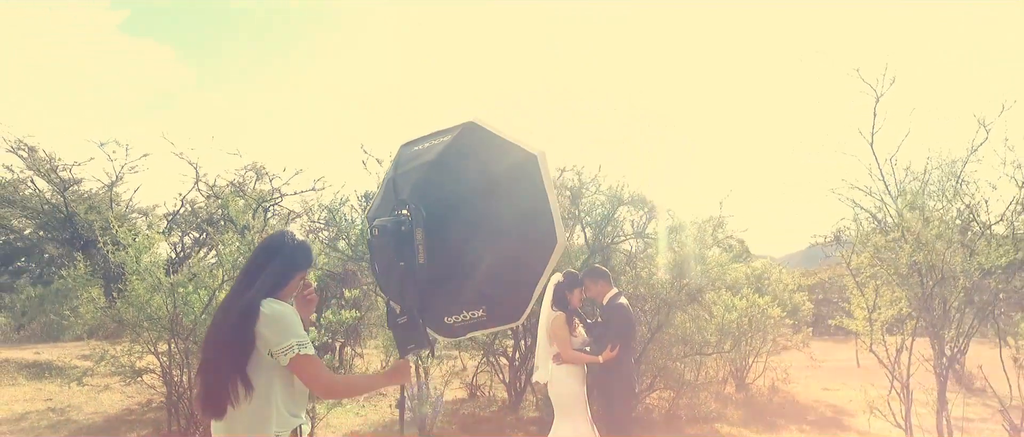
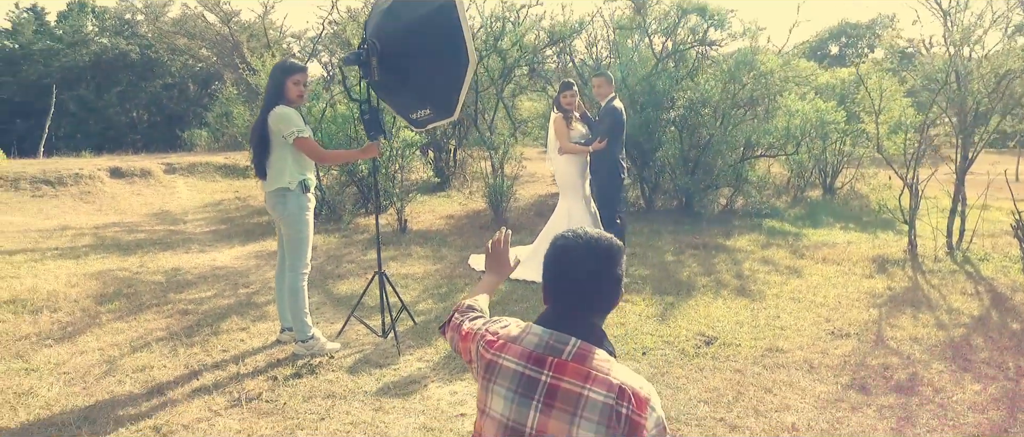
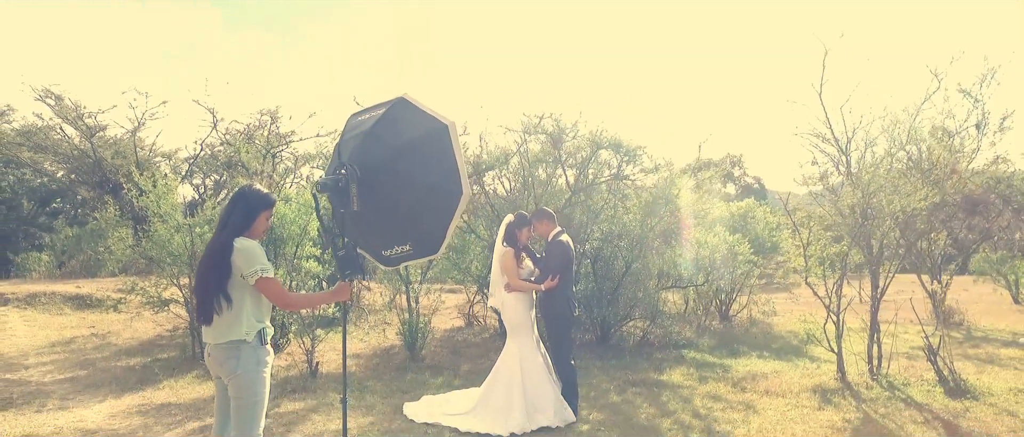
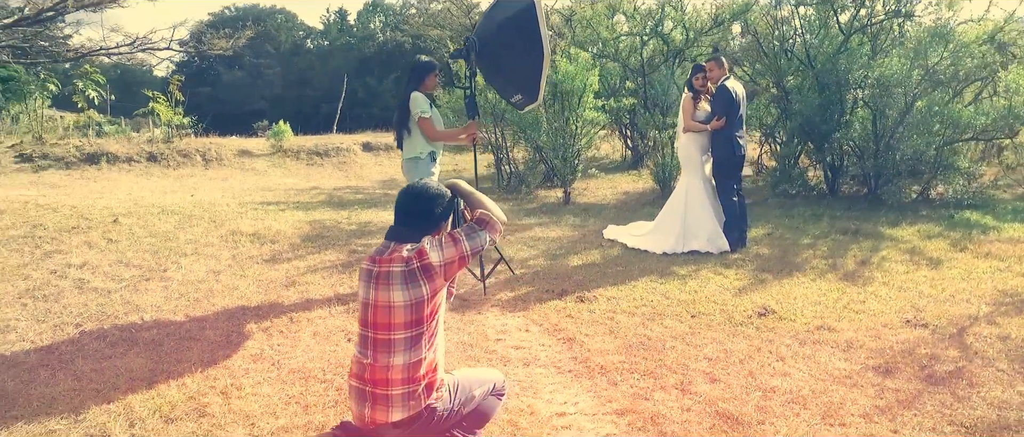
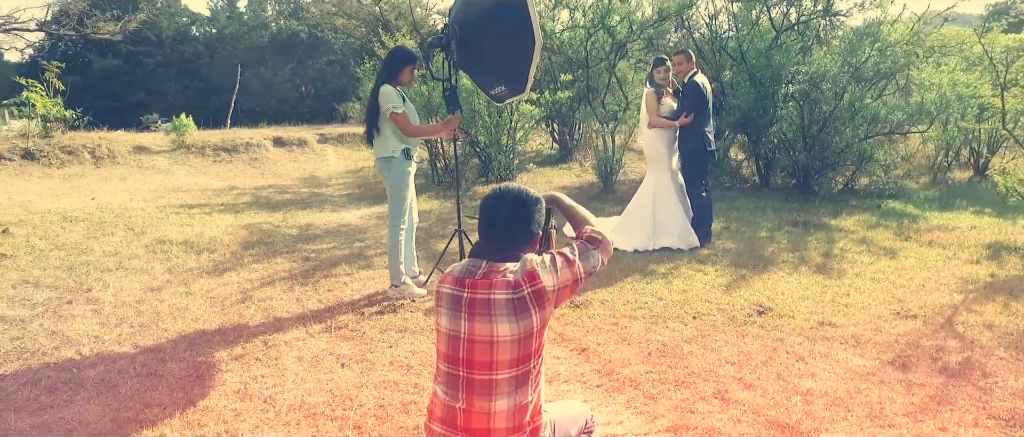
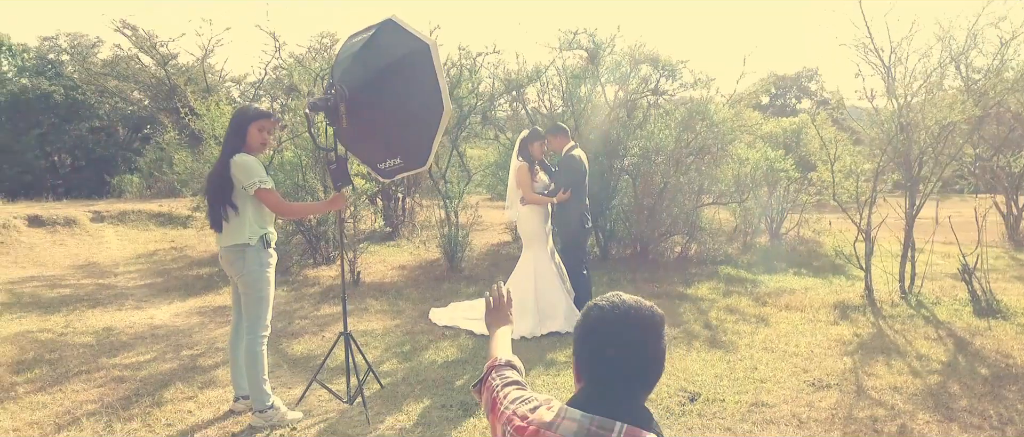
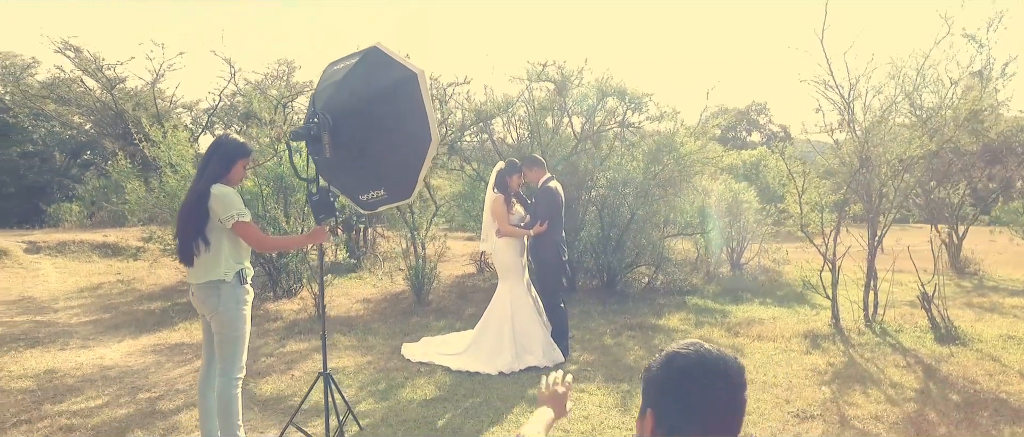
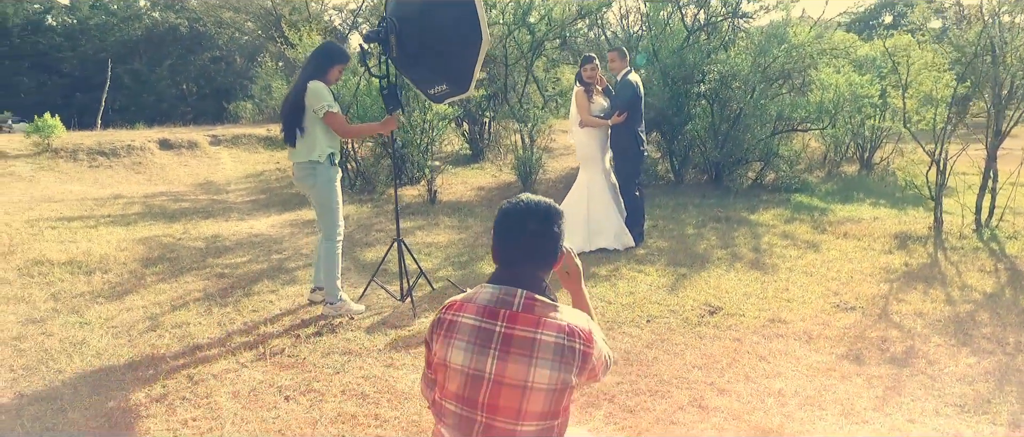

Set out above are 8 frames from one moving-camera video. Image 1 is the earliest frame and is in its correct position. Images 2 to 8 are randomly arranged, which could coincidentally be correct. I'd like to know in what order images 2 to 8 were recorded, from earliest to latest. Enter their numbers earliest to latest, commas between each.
3, 7, 6, 2, 8, 5, 4
